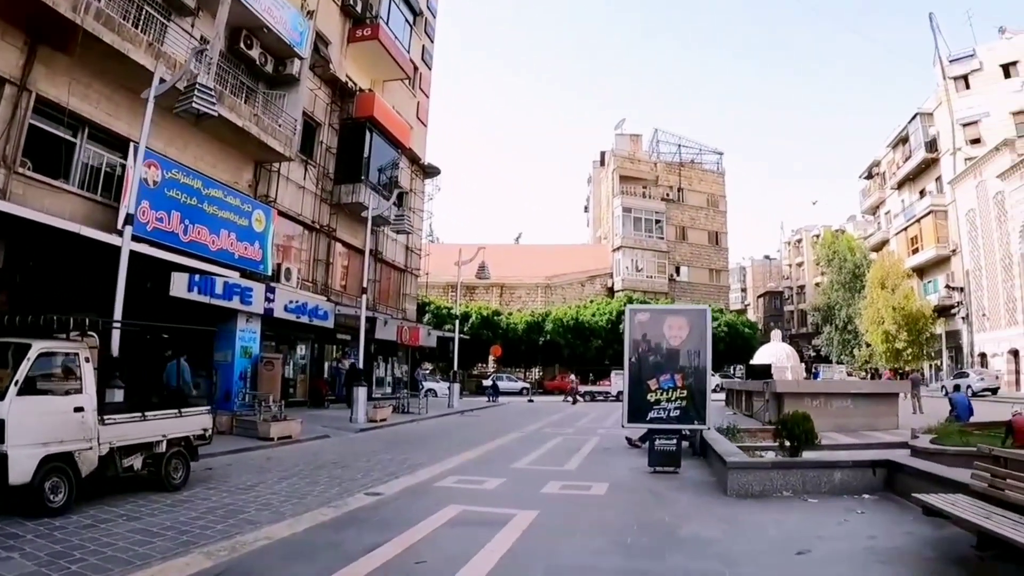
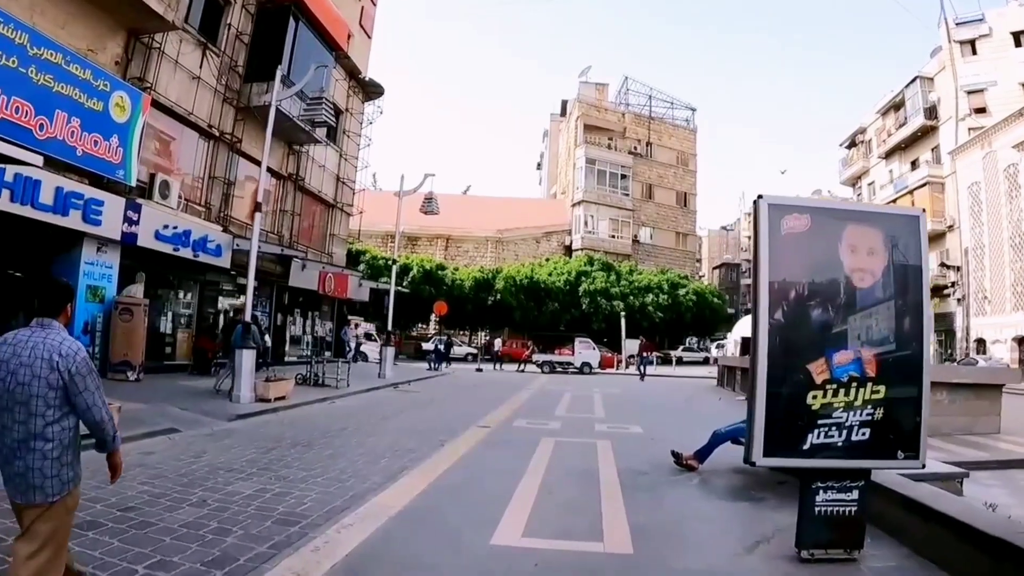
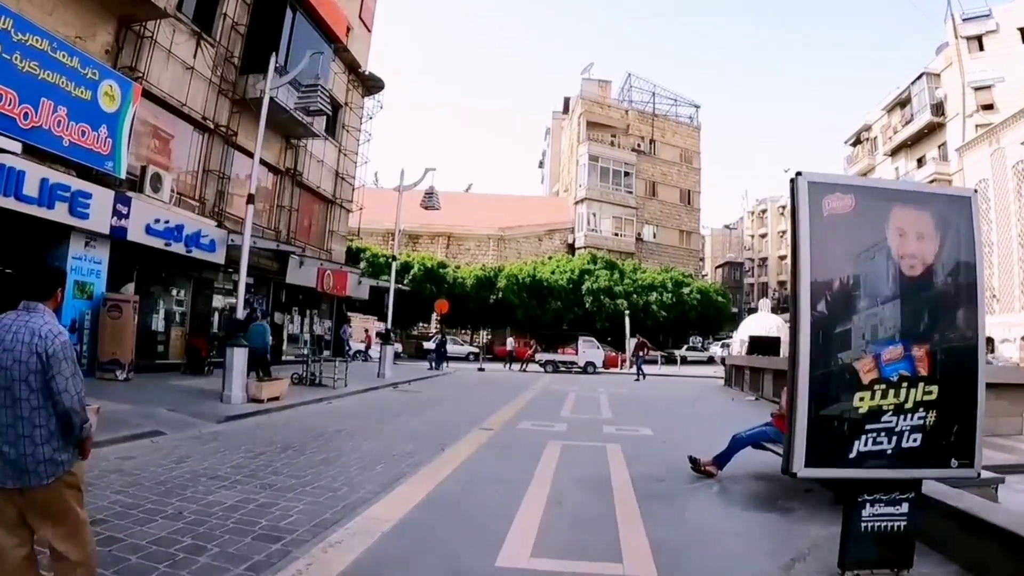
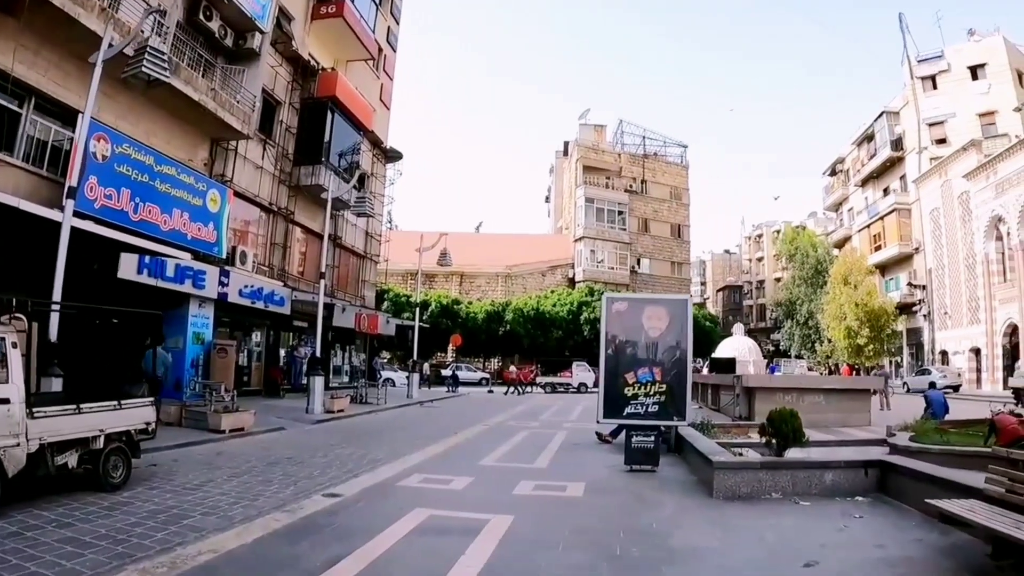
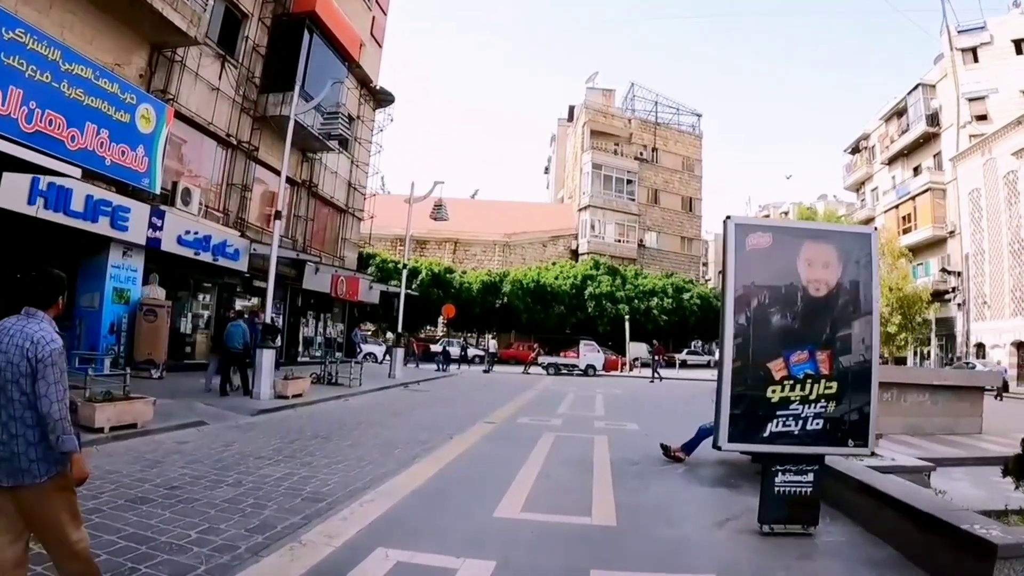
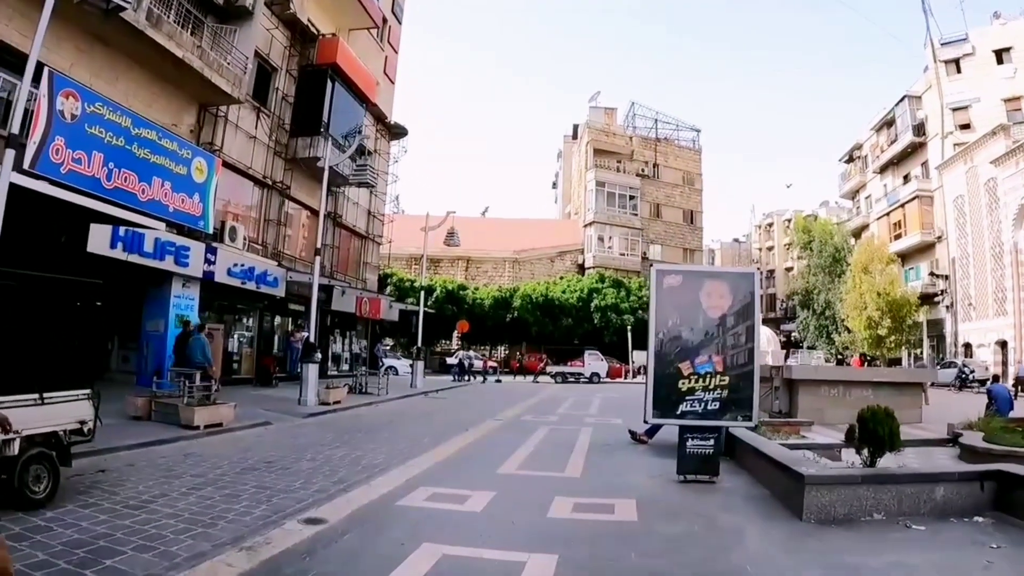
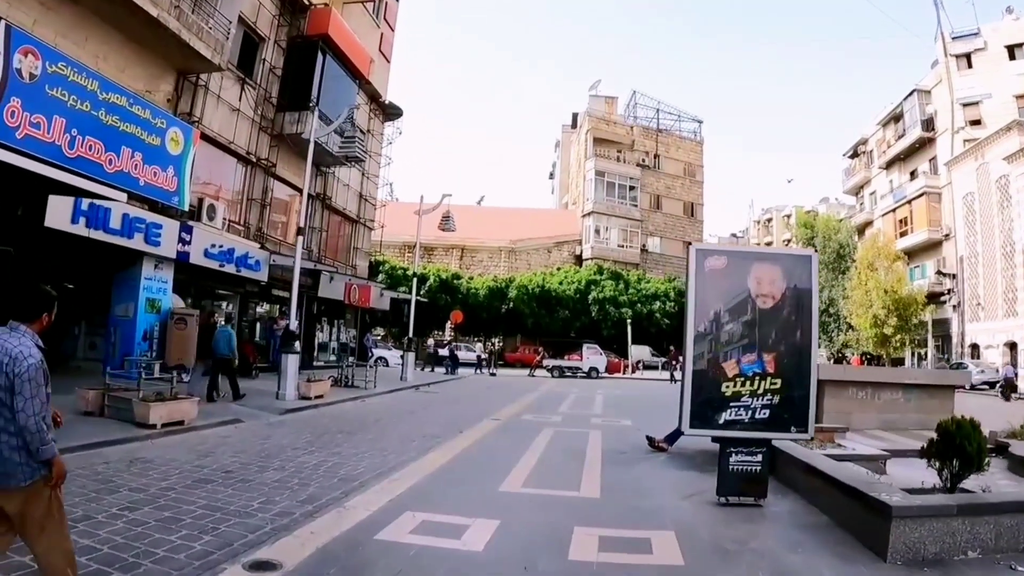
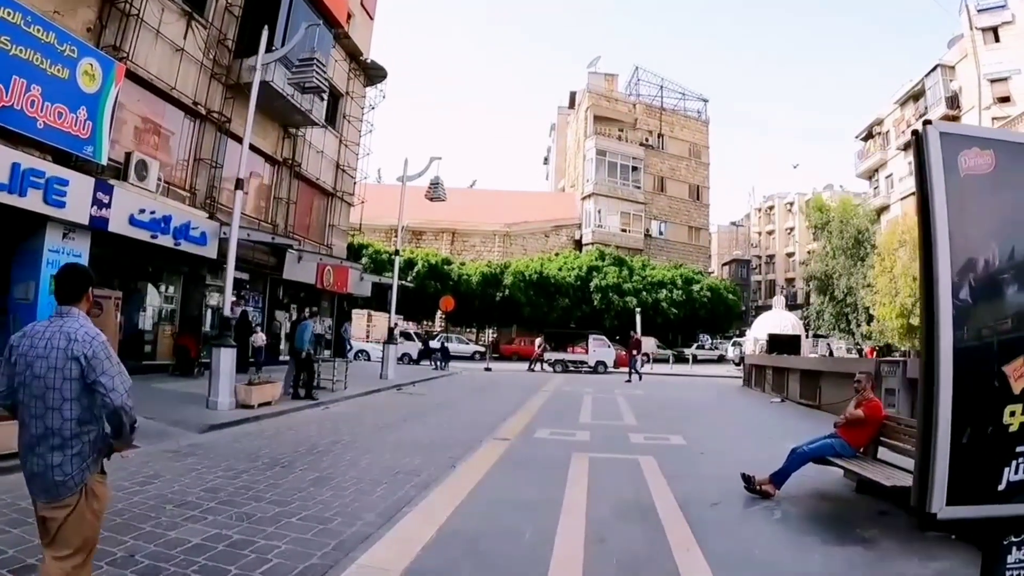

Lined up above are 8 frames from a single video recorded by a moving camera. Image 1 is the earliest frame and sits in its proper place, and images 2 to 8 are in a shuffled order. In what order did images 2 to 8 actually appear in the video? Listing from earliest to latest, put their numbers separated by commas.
4, 6, 7, 5, 2, 3, 8
